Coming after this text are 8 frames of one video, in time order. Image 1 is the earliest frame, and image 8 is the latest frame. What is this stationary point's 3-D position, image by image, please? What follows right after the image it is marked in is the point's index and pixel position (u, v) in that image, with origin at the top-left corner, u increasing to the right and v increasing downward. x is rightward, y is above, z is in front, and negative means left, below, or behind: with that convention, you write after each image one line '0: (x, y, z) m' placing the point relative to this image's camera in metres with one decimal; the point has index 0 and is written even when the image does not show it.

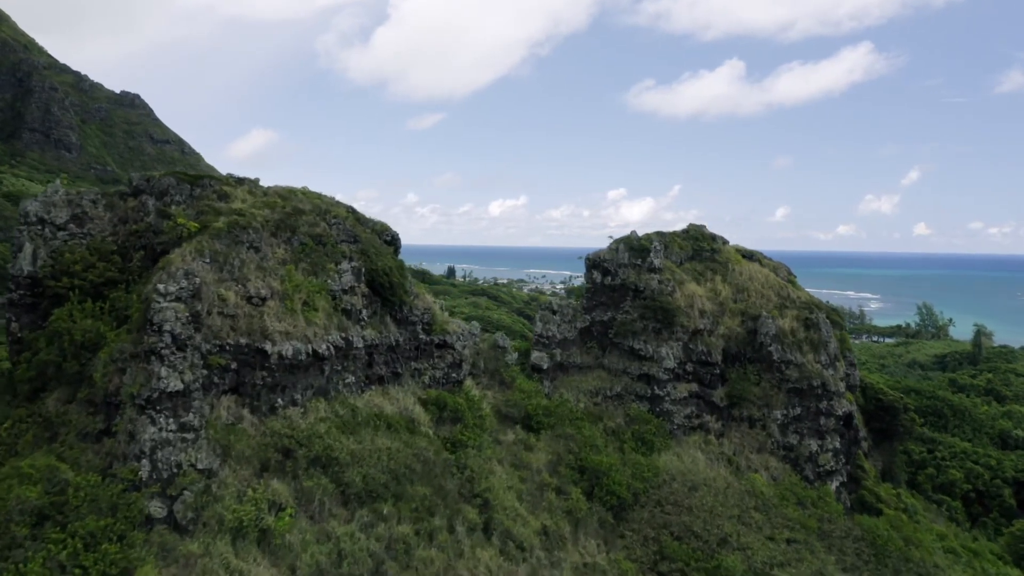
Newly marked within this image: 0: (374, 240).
0: (-3.4, +1.2, +19.1) m
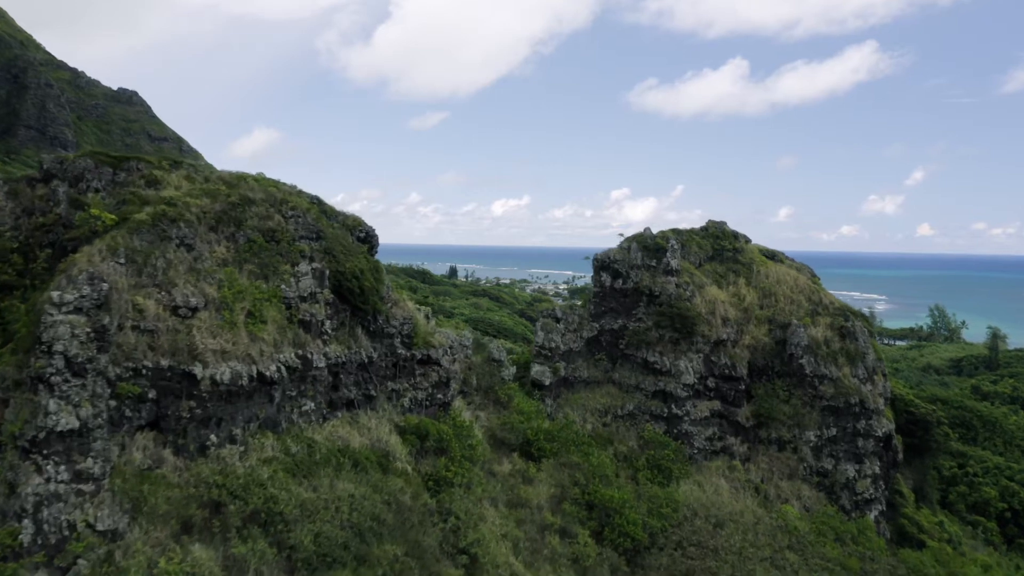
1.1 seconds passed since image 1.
0: (-3.5, +1.0, +16.0) m
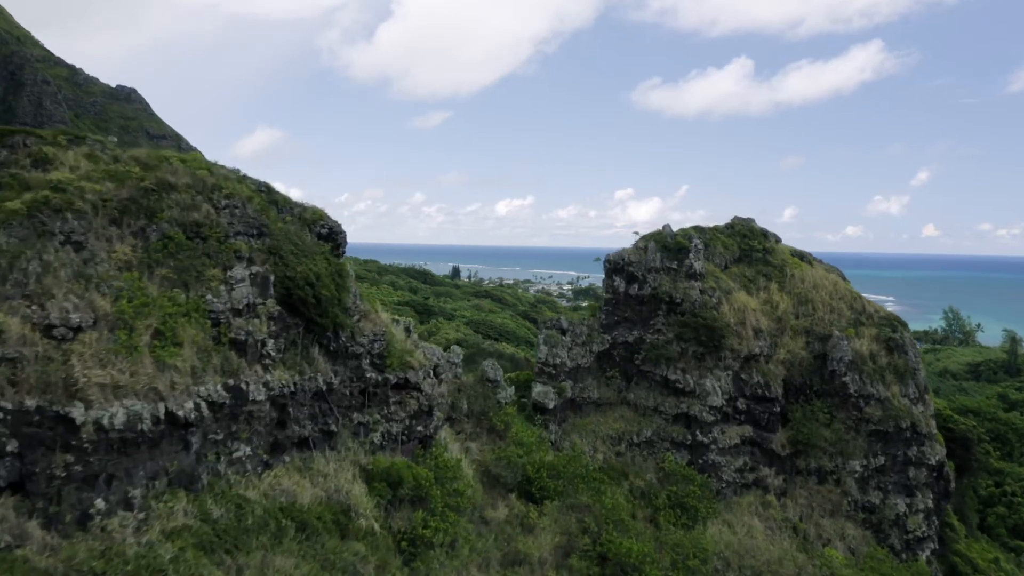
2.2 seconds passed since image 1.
0: (-3.5, +0.9, +12.8) m
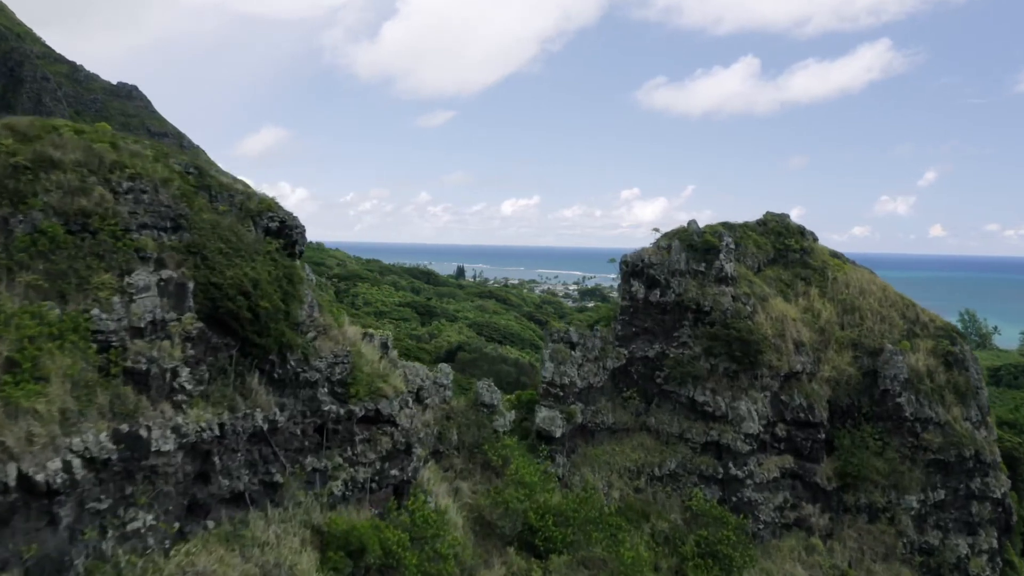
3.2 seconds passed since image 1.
0: (-3.6, +0.8, +9.9) m
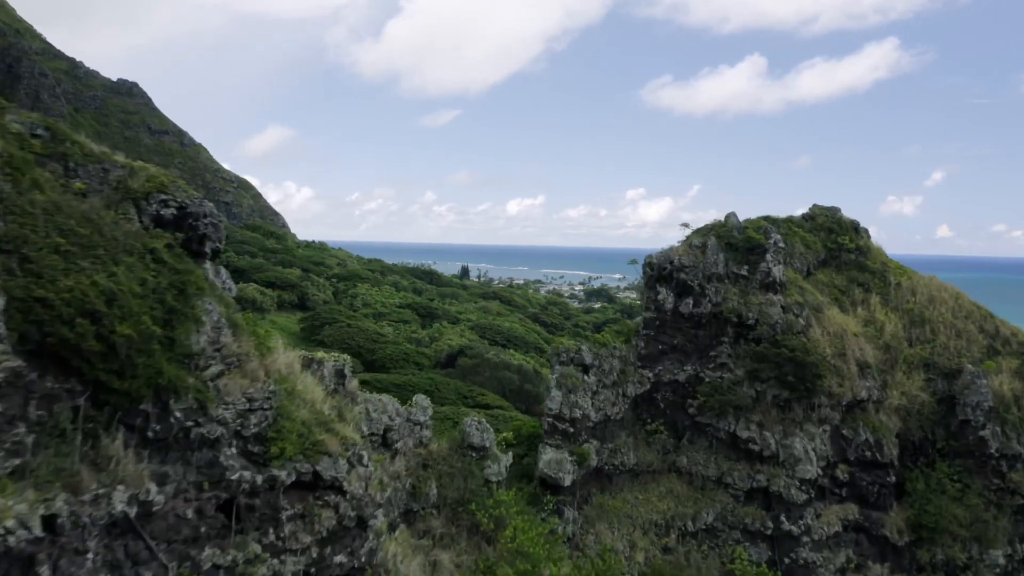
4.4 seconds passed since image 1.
0: (-3.6, +0.6, +6.7) m
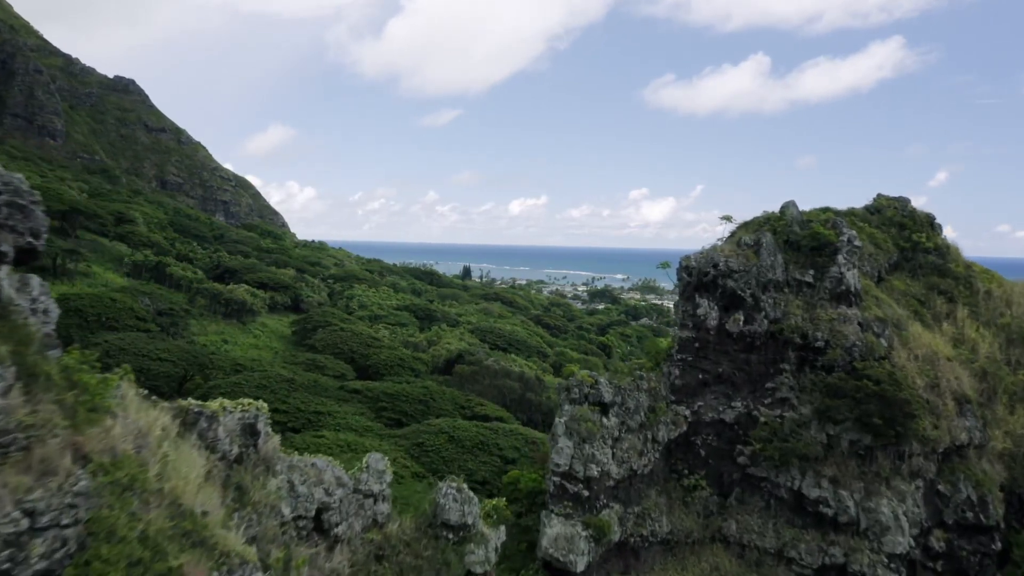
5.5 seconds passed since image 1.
0: (-3.7, +0.5, +3.5) m
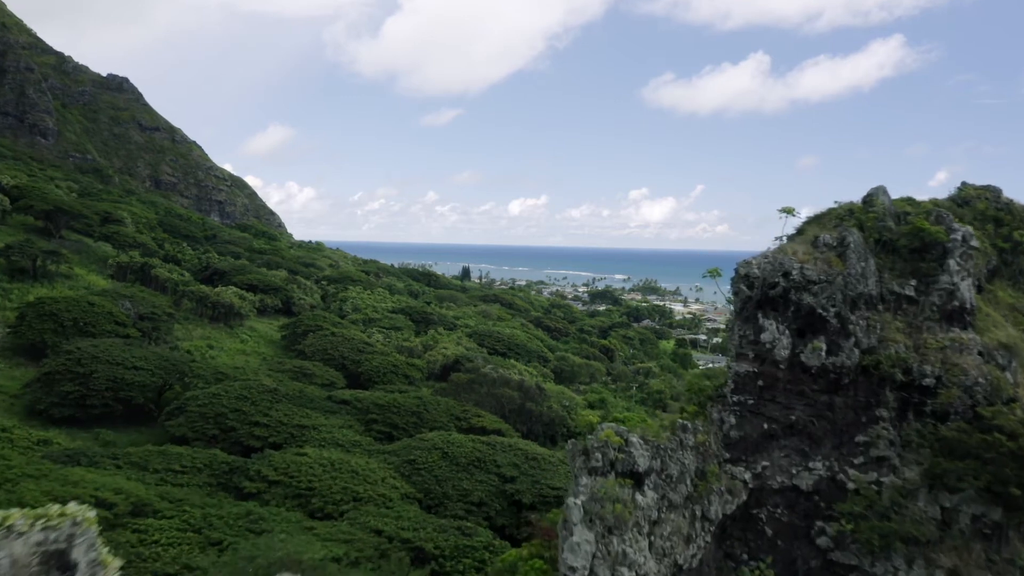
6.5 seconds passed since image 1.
0: (-3.8, +0.3, +0.7) m
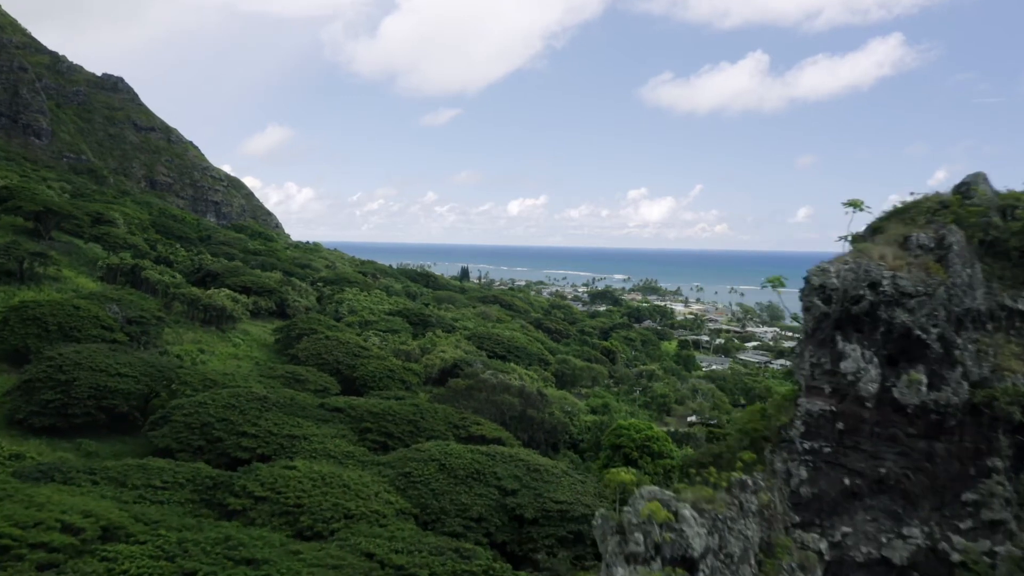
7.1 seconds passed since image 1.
0: (-3.7, +0.2, -1.1) m
